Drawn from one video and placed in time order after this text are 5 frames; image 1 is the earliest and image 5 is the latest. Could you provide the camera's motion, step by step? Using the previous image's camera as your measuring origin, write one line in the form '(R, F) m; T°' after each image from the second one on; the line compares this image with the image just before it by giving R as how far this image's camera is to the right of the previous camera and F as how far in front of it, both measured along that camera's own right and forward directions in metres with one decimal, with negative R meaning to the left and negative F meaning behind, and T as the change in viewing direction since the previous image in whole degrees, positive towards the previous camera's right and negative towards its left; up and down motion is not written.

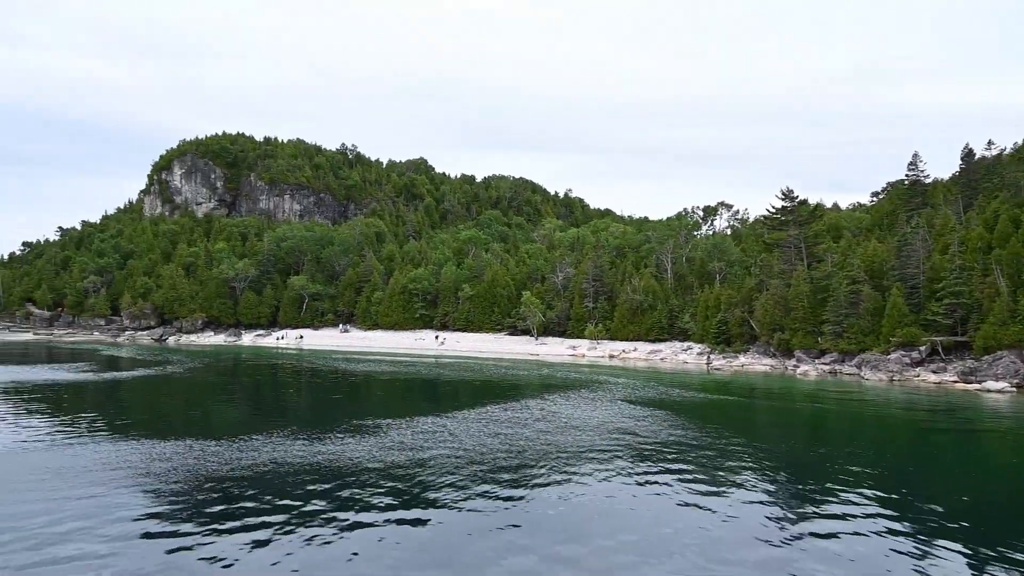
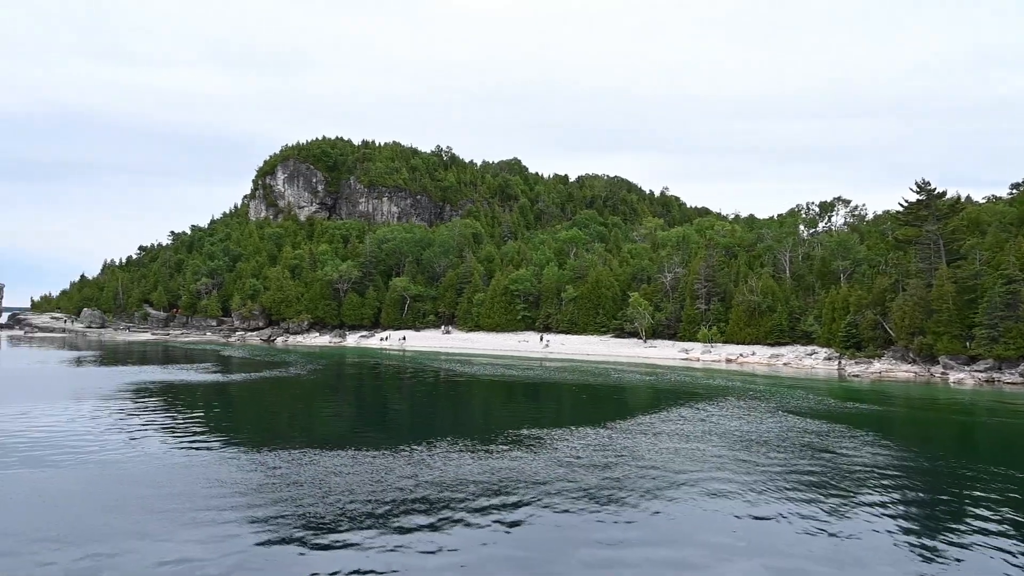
(-2.6, +1.5) m; -6°
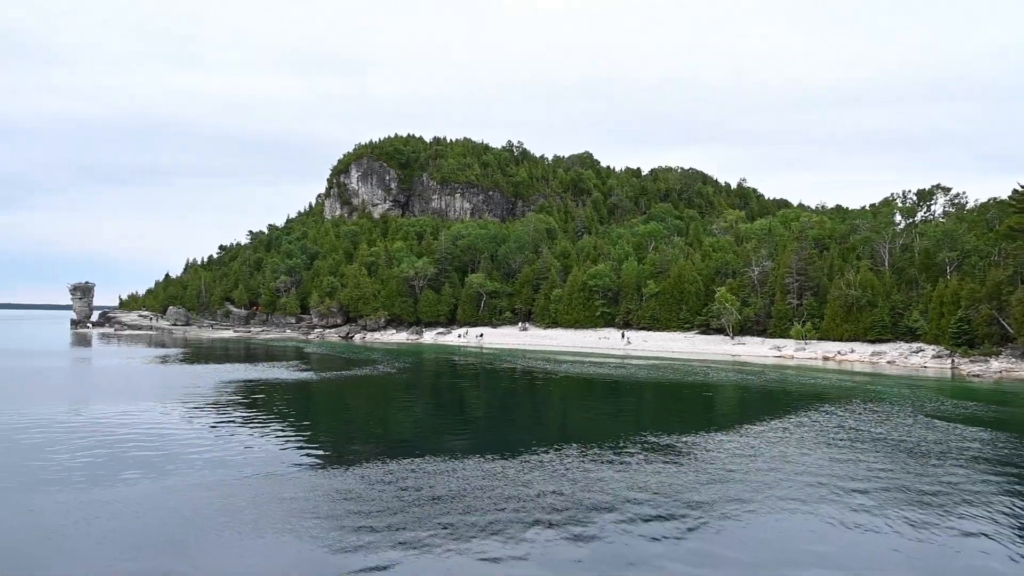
(-1.8, +1.3) m; -5°
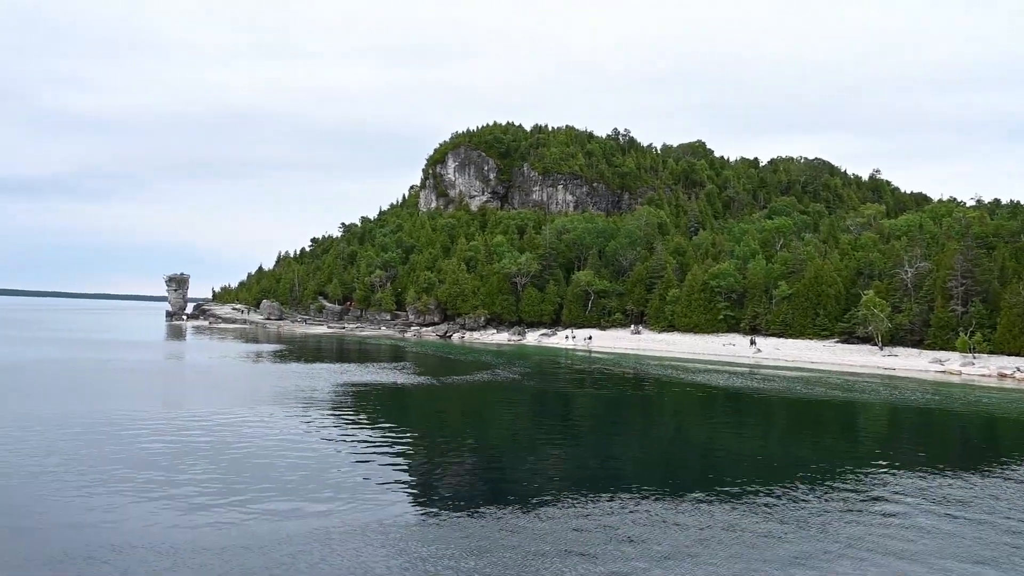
(-3.9, +6.1) m; -6°
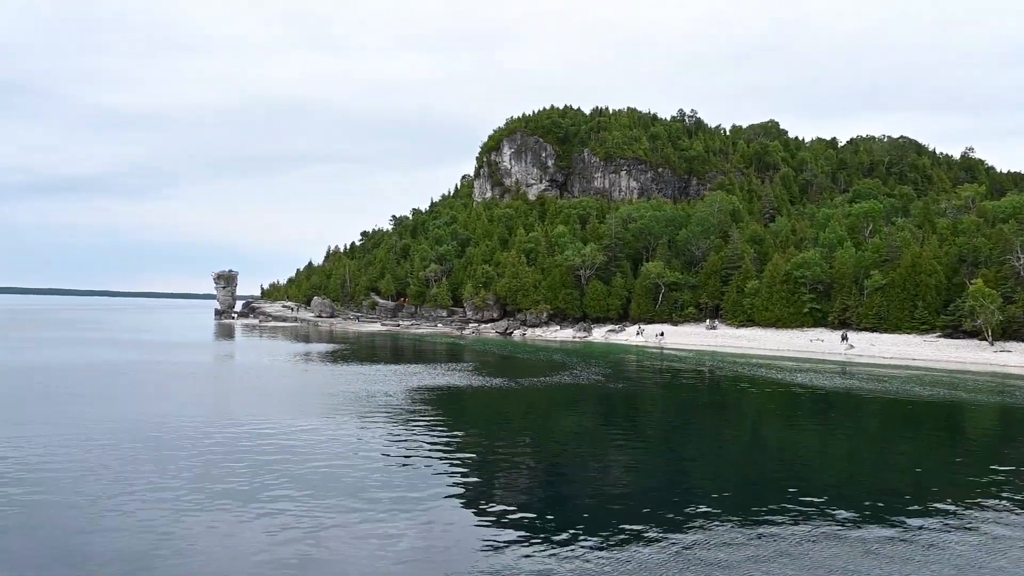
(-2.5, +4.7) m; -3°
